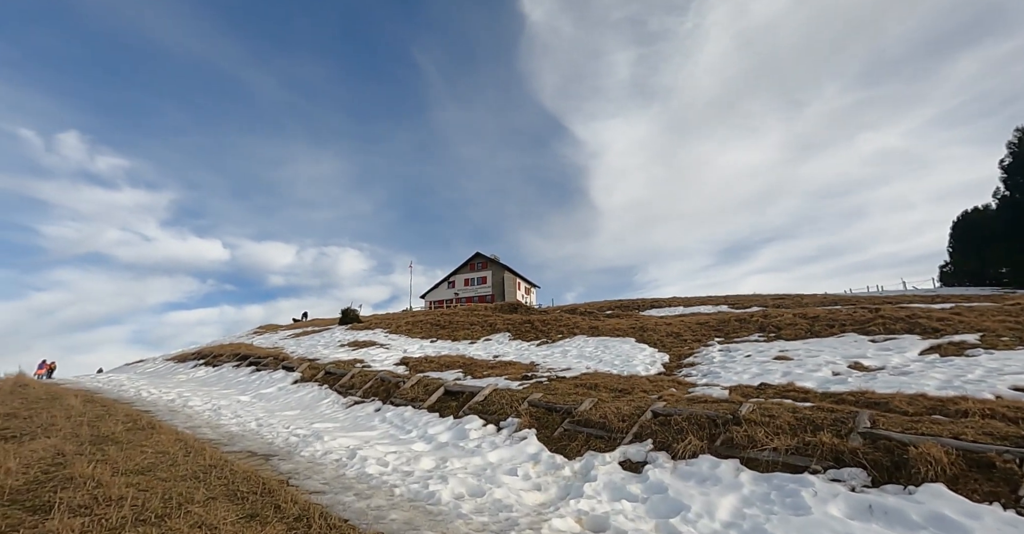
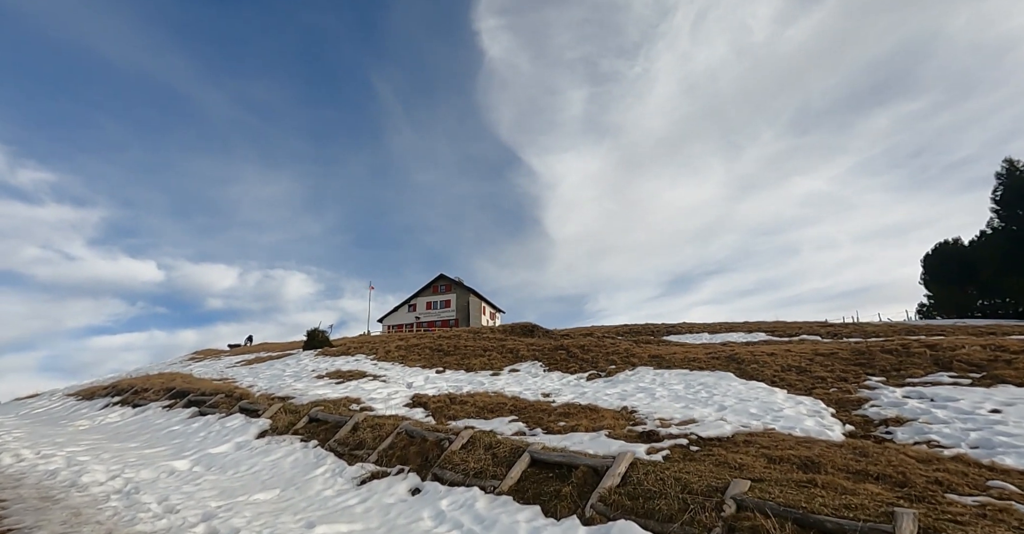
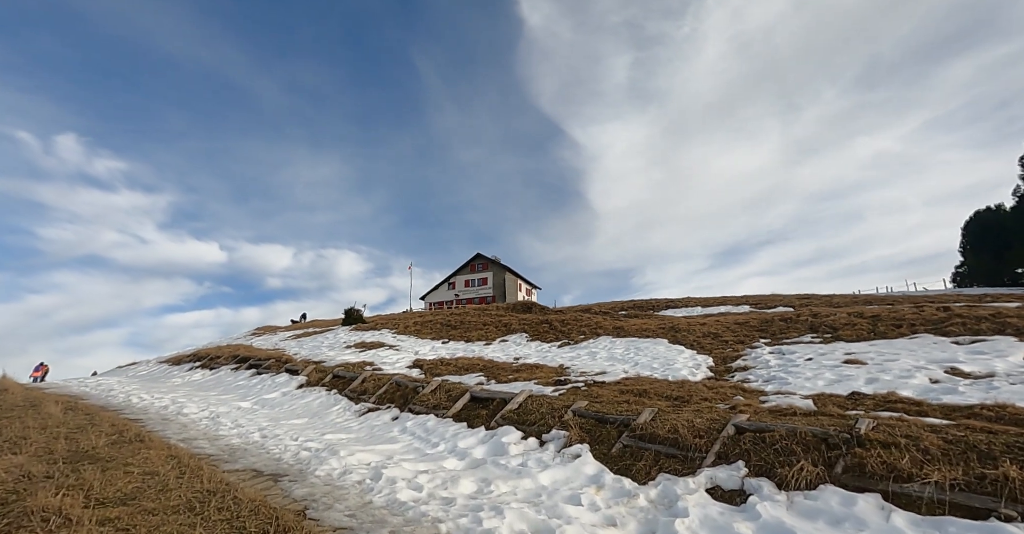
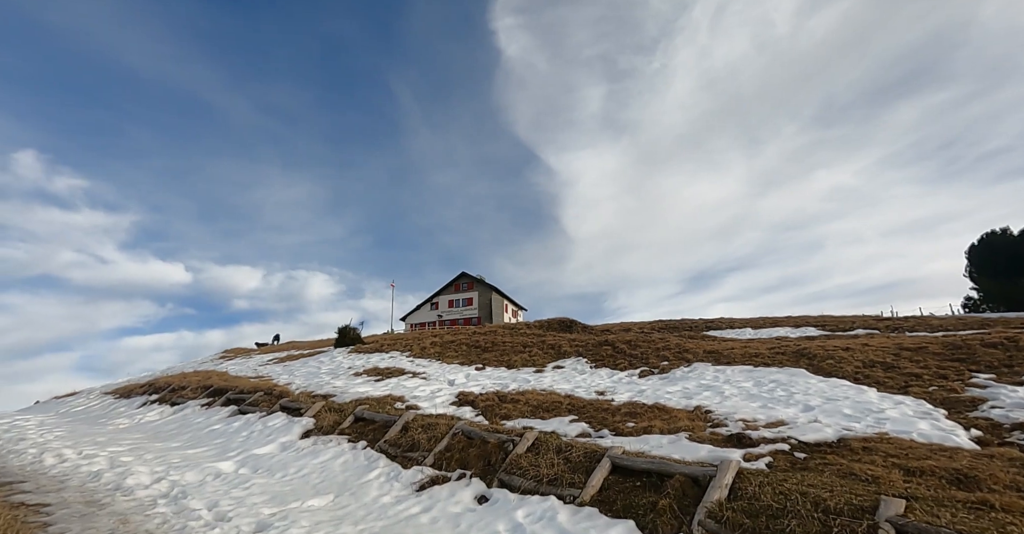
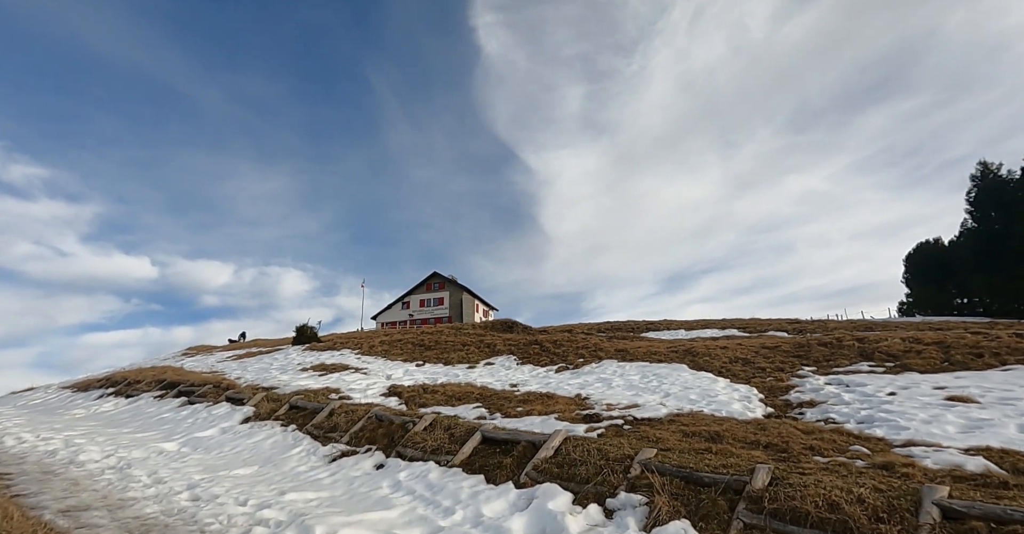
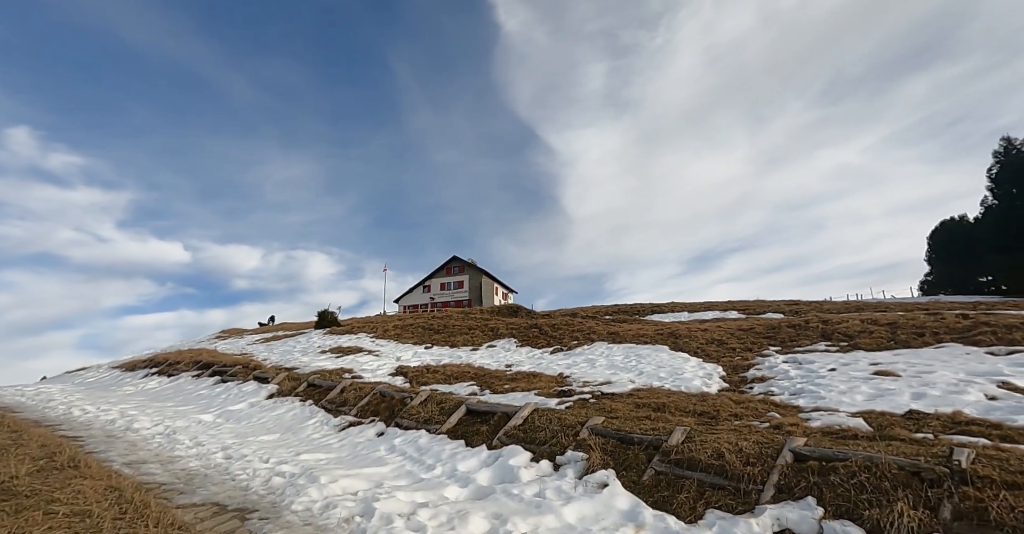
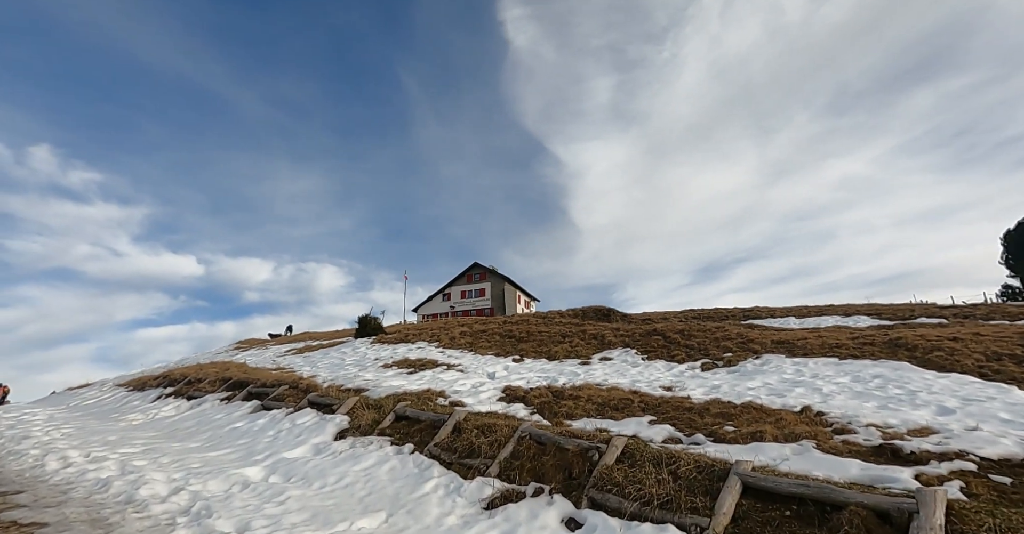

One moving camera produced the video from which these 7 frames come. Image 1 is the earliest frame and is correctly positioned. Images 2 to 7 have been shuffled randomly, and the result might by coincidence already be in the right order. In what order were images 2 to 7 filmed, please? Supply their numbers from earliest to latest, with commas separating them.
3, 6, 5, 2, 4, 7
